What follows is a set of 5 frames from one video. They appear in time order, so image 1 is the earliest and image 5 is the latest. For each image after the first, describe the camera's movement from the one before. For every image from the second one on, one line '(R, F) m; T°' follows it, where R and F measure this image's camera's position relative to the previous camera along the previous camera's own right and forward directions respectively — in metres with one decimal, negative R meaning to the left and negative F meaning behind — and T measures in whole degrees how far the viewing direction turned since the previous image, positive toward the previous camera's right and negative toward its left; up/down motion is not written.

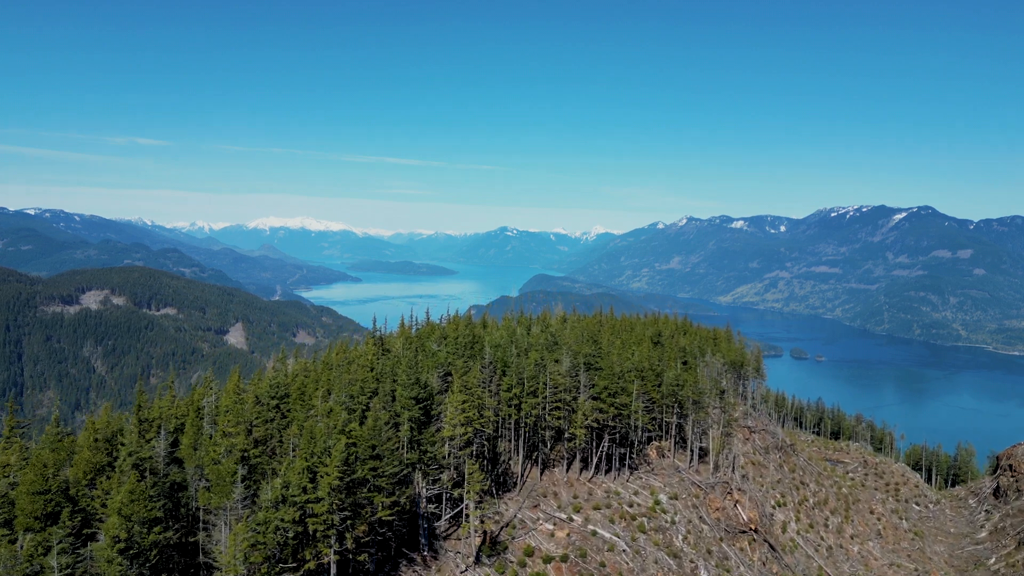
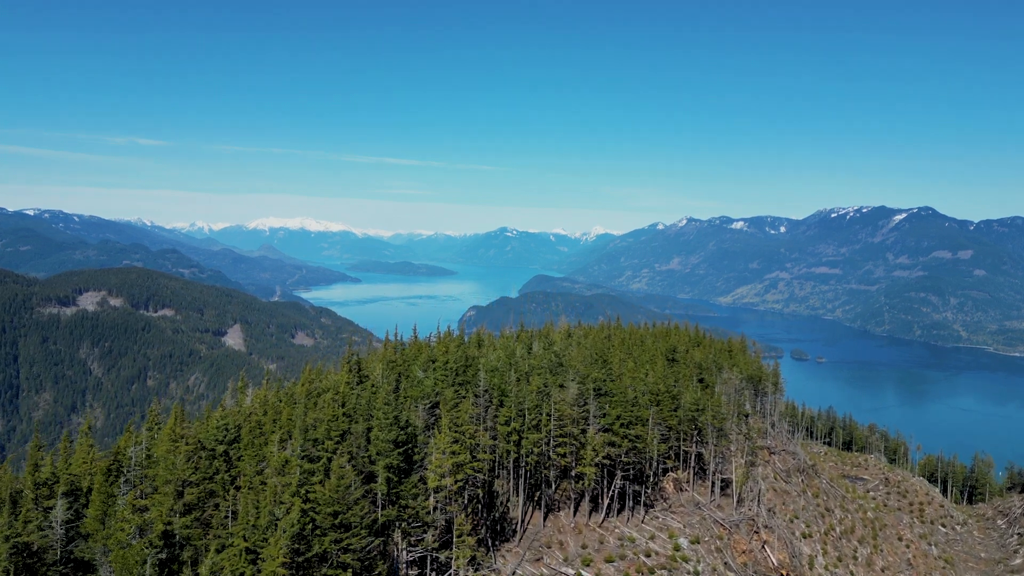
(+0.1, +5.5) m; 0°
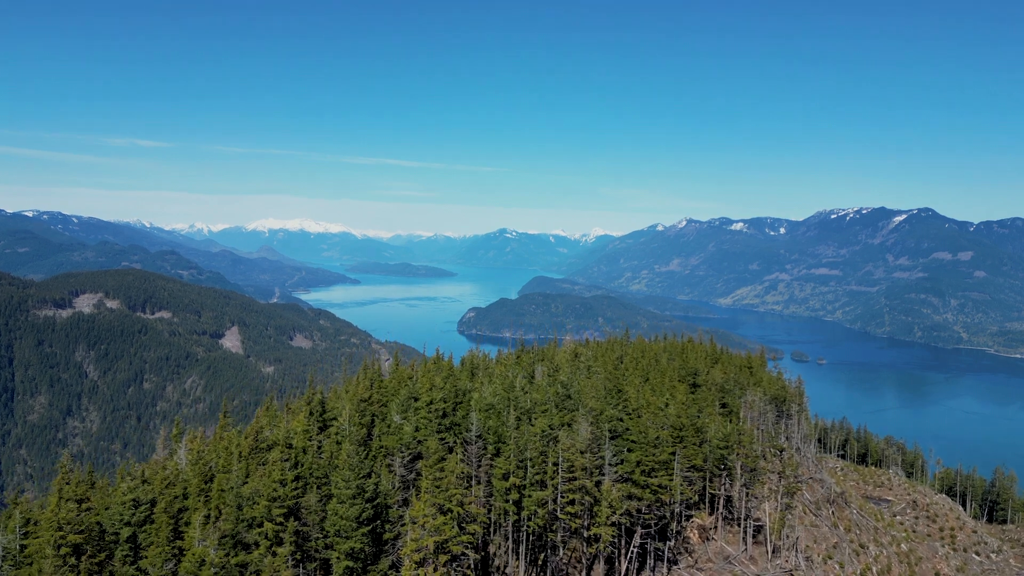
(0.0, +6.1) m; 0°
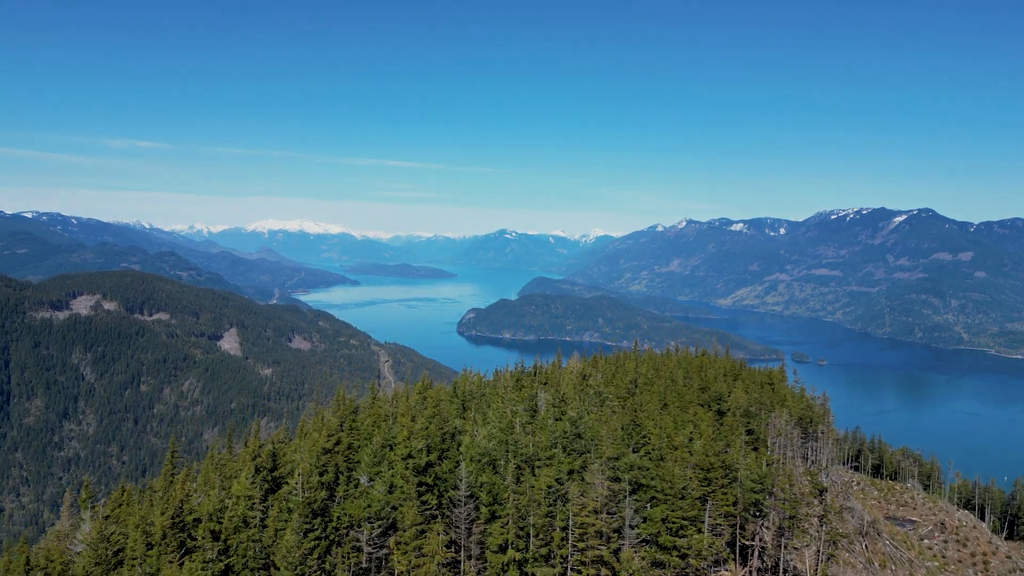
(0.0, +5.4) m; 0°
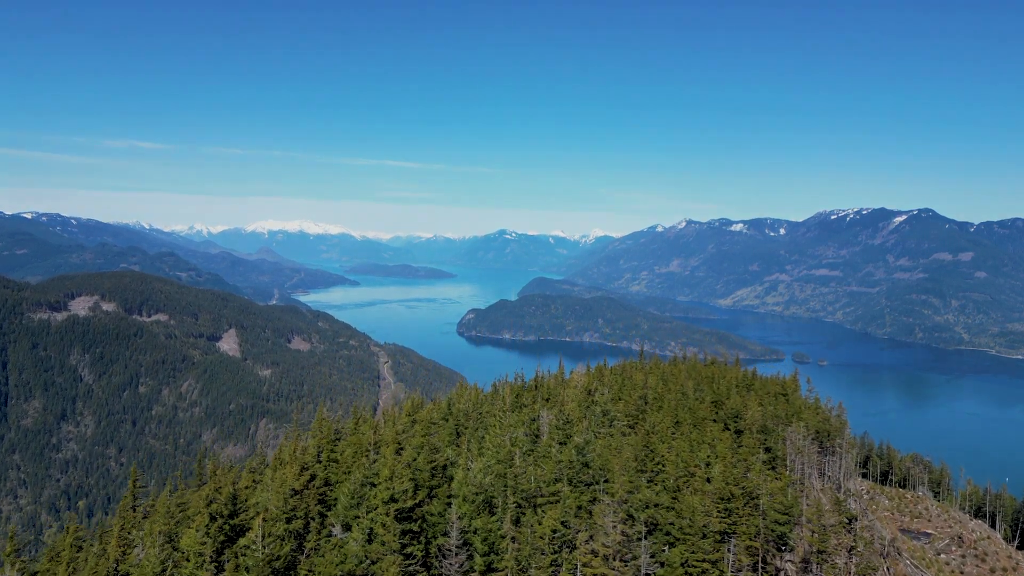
(0.0, +3.0) m; 0°
